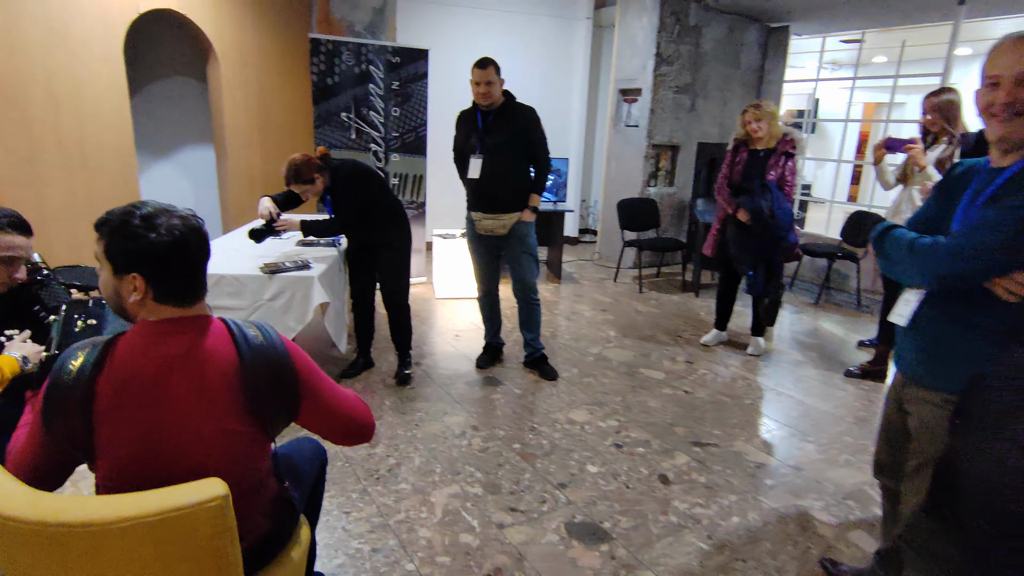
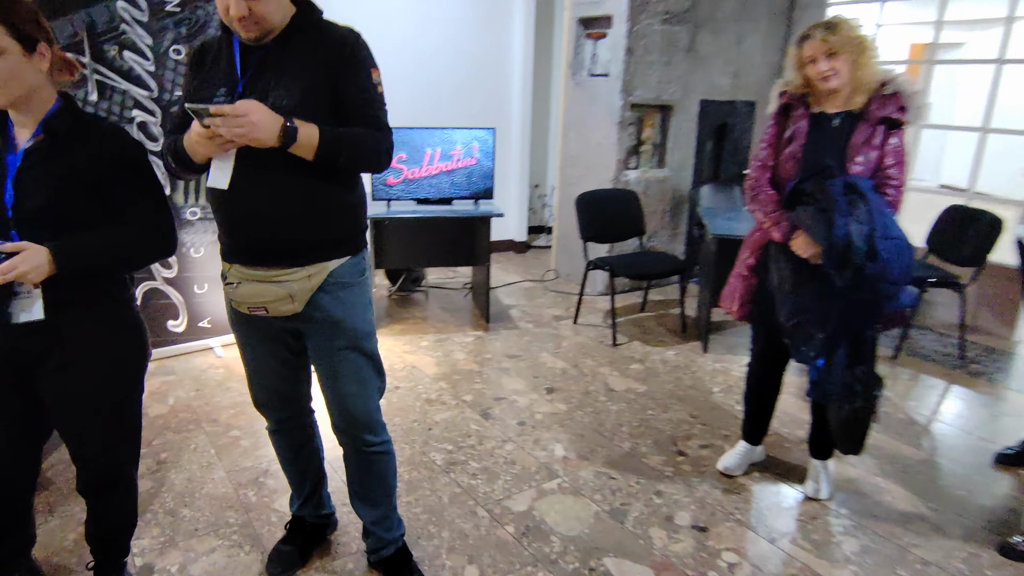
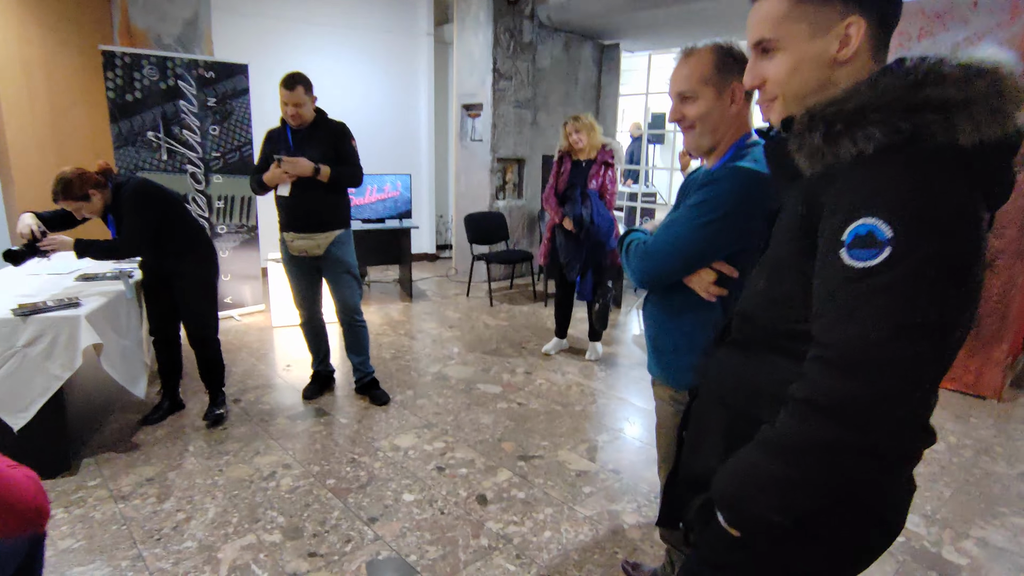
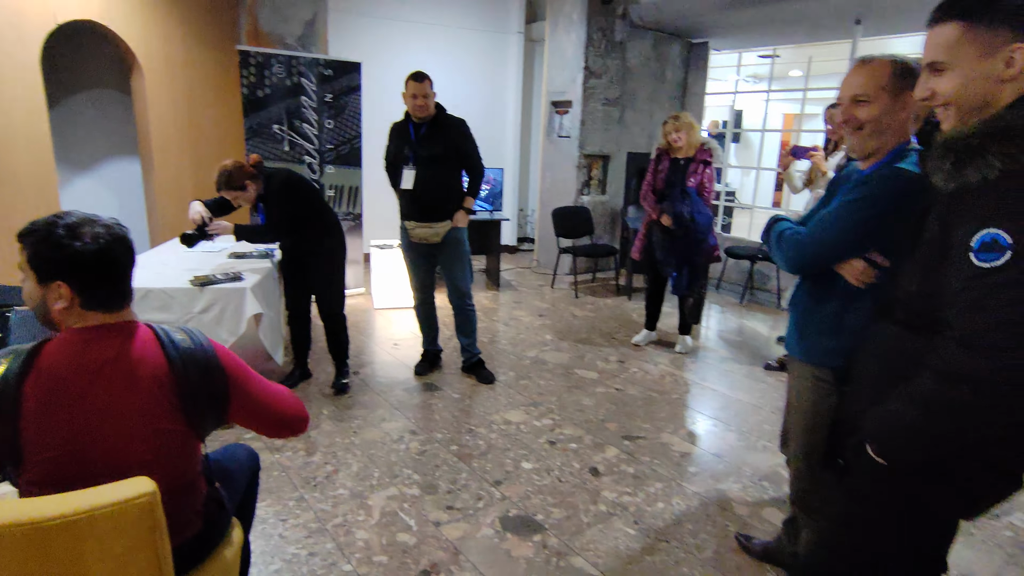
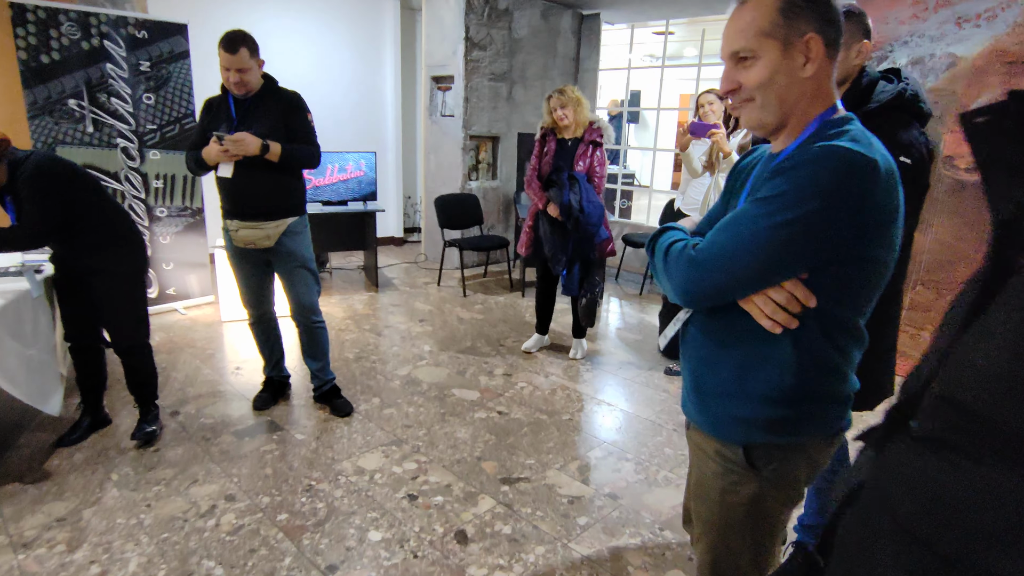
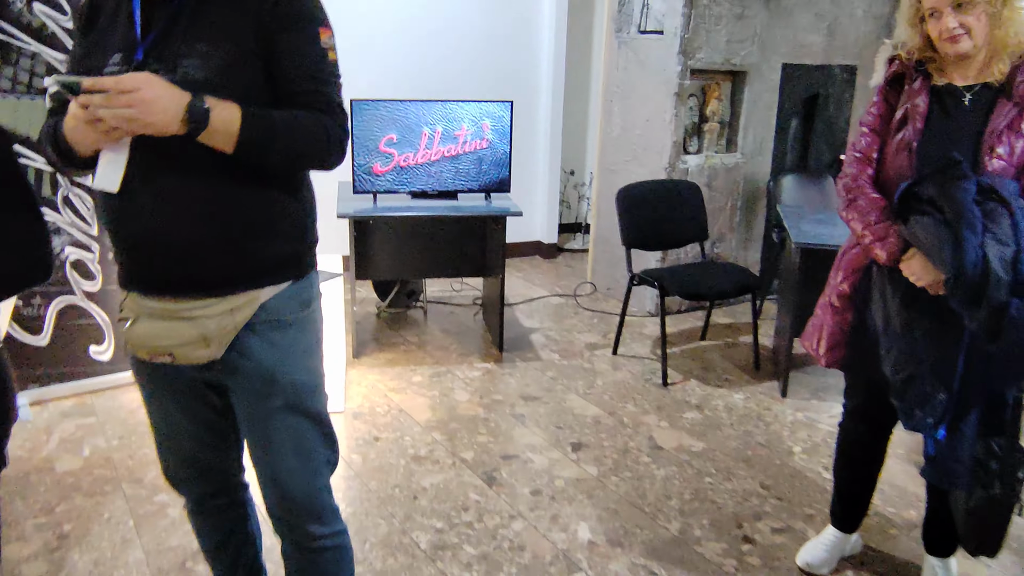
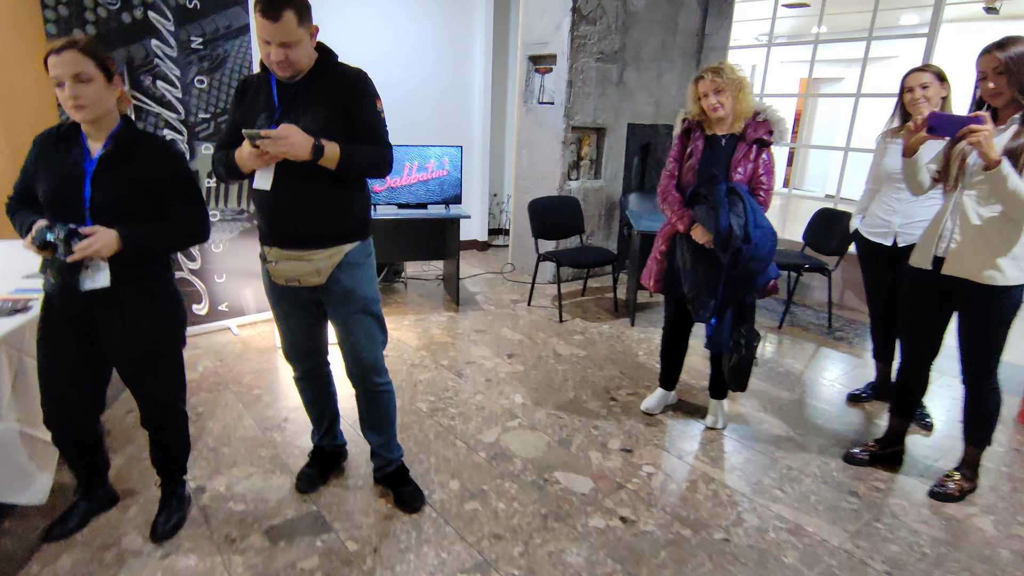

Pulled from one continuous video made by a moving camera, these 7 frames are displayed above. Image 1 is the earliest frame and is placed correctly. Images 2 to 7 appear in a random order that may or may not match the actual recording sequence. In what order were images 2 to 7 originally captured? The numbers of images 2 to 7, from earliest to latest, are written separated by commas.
4, 3, 5, 7, 2, 6
